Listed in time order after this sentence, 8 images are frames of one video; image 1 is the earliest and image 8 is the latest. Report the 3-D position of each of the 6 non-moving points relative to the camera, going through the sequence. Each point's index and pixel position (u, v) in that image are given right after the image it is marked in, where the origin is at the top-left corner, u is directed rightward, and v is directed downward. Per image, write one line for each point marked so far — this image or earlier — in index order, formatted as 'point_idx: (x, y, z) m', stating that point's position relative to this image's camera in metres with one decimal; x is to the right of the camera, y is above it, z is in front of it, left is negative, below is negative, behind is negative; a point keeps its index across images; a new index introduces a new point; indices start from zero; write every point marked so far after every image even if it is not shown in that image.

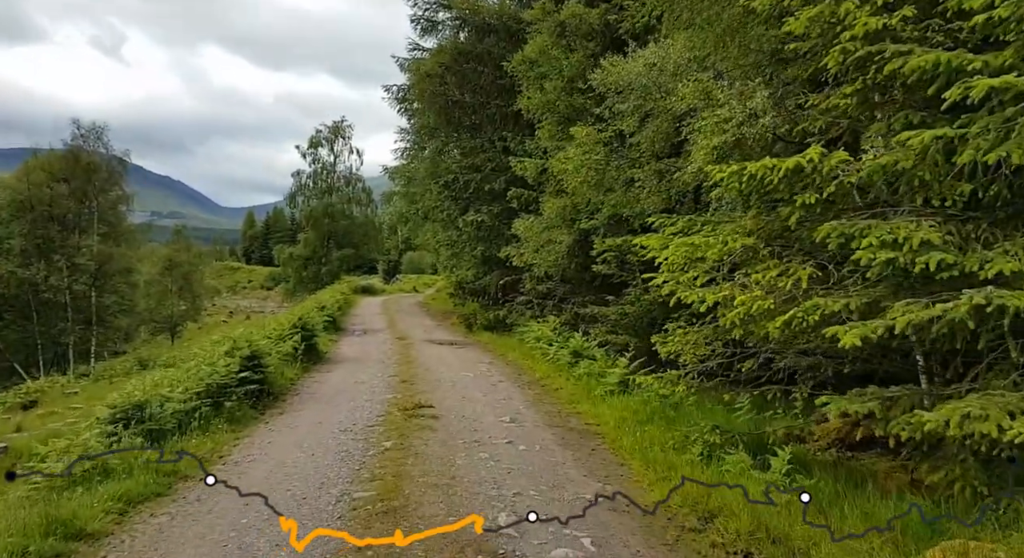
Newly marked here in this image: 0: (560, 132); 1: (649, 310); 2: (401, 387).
0: (+1.1, +3.2, +17.8) m
1: (+2.6, -0.6, +15.1) m
2: (-1.7, -1.7, +12.4) m
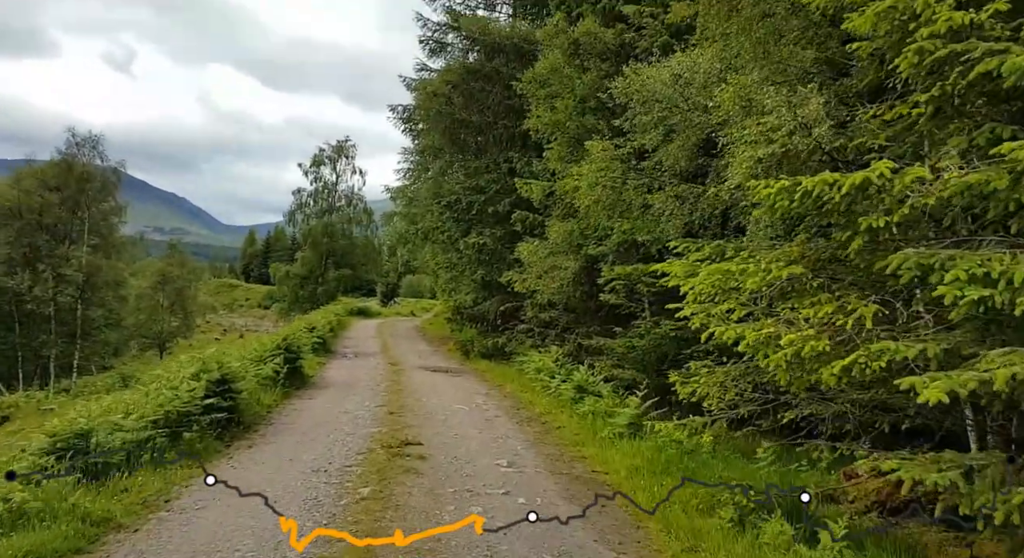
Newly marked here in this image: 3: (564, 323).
0: (+1.2, +2.6, +16.8) m
1: (+2.6, -1.1, +14.0) m
2: (-1.8, -2.0, +11.3) m
3: (+1.2, -1.0, +19.0) m
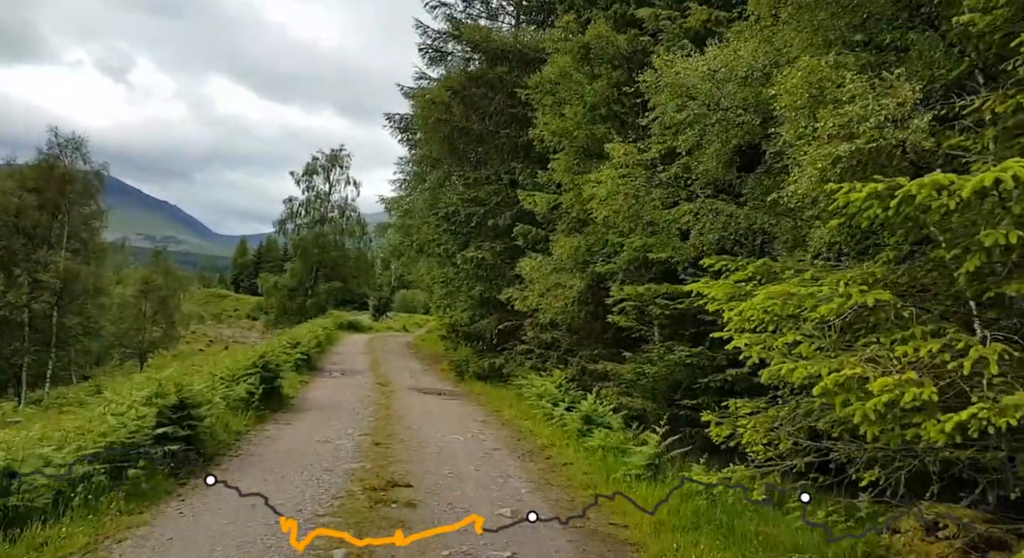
0: (+1.3, +2.2, +15.7) m
1: (+2.5, -1.5, +12.9) m
2: (-1.8, -2.2, +10.0) m
3: (+1.1, -1.5, +17.9) m
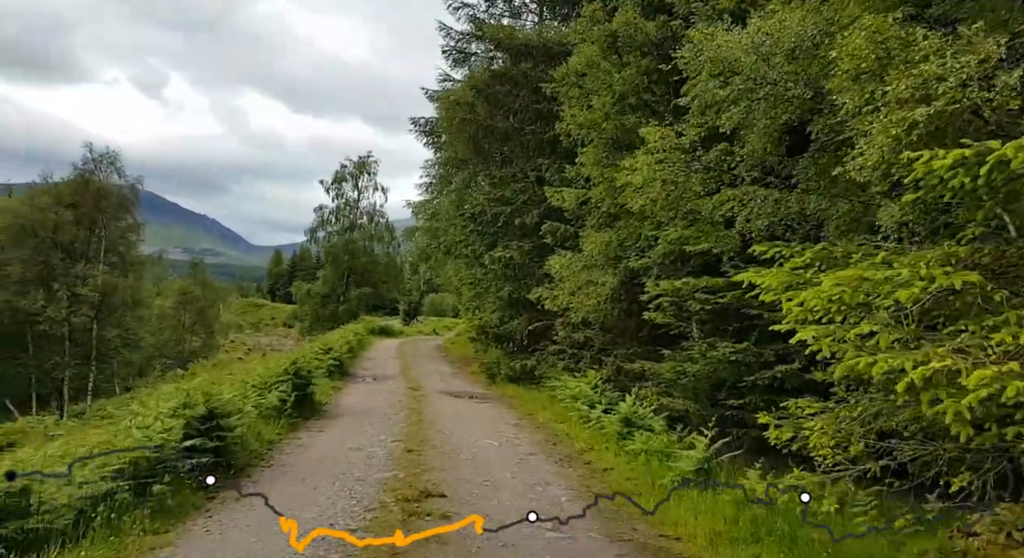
0: (+1.8, +2.3, +15.2) m
1: (+3.1, -1.4, +12.3) m
2: (-1.3, -2.2, +9.7) m
3: (+1.9, -1.4, +17.4) m
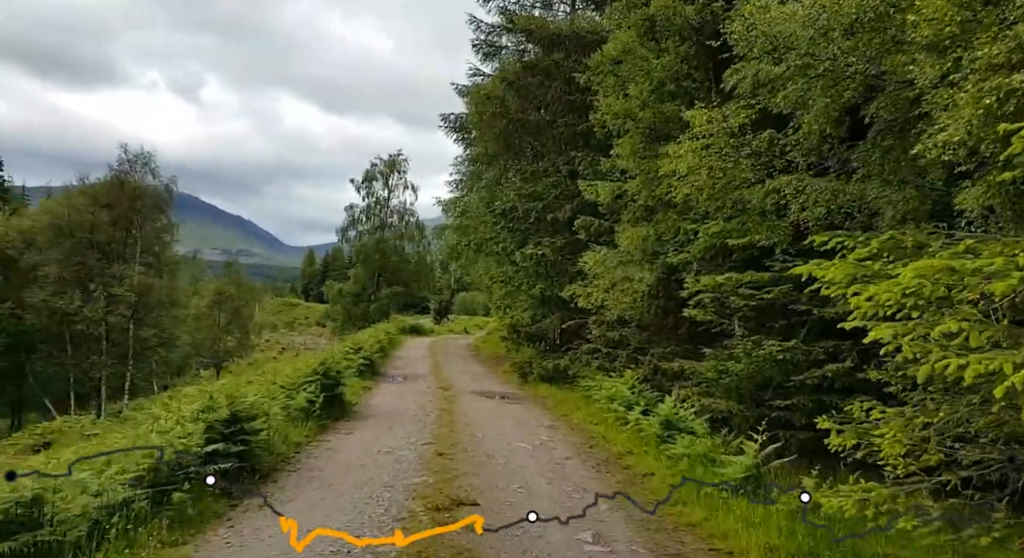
0: (+2.4, +2.4, +14.7) m
1: (+3.6, -1.3, +11.8) m
2: (-0.9, -2.2, +9.3) m
3: (+2.6, -1.3, +16.8) m
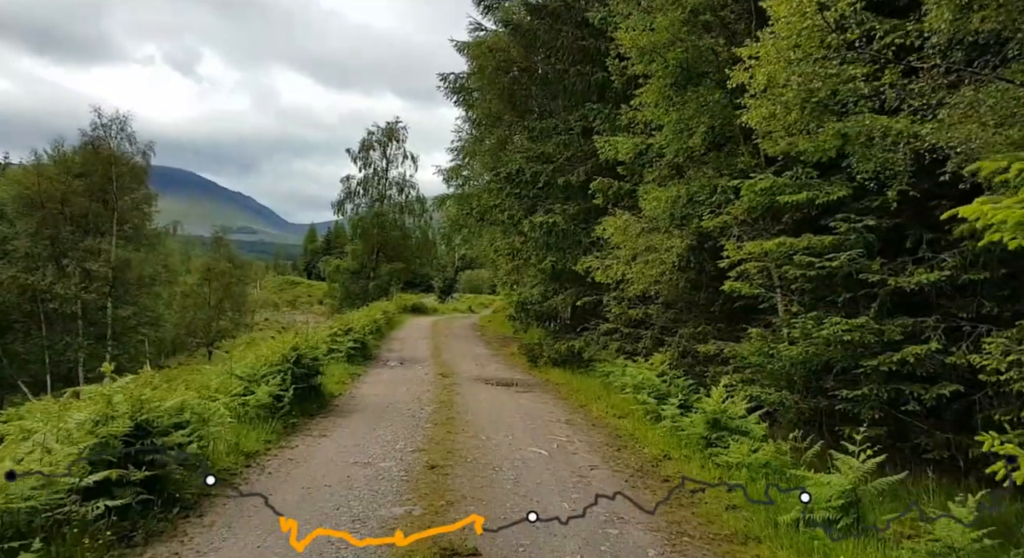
0: (+2.5, +2.9, +12.5) m
1: (+3.7, -0.9, +9.6) m
2: (-0.8, -1.8, +7.2) m
3: (+2.7, -0.8, +14.7) m
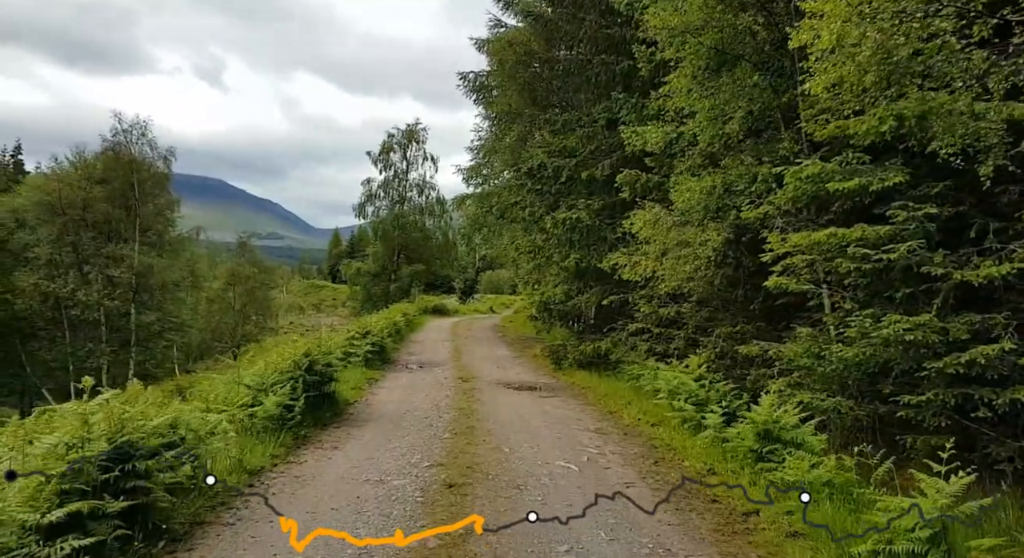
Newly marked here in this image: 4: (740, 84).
0: (+2.9, +2.9, +11.6) m
1: (+4.0, -0.8, +8.7) m
2: (-0.5, -1.8, +6.4) m
3: (+3.2, -0.7, +13.8) m
4: (+3.4, +2.9, +12.0) m
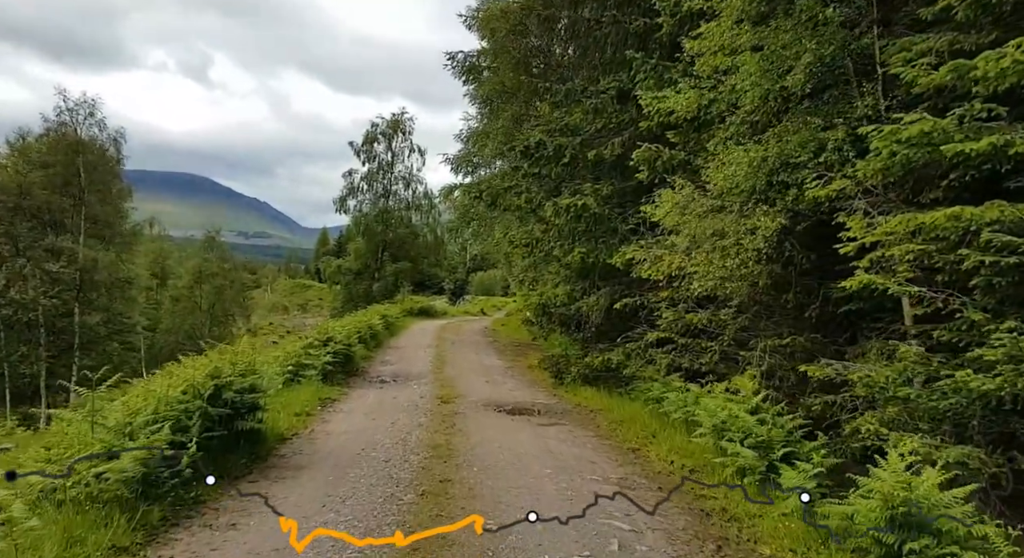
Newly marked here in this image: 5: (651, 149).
0: (+2.8, +2.9, +8.7) m
1: (+4.0, -0.8, +5.9) m
2: (-0.6, -1.7, +3.5) m
3: (+3.0, -0.7, +10.9) m
4: (+3.3, +2.9, +9.1) m
5: (+2.1, +2.0, +12.3) m
